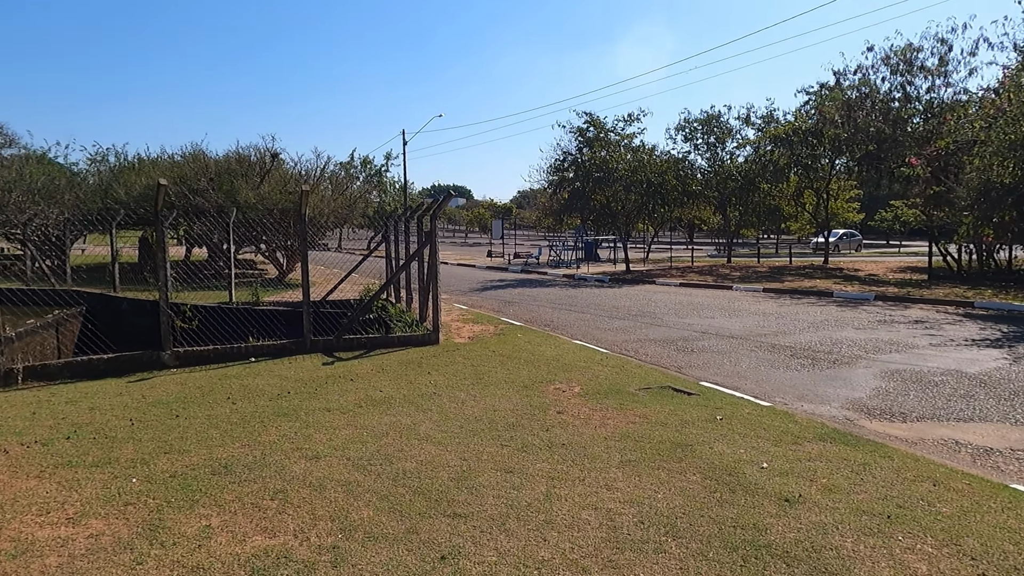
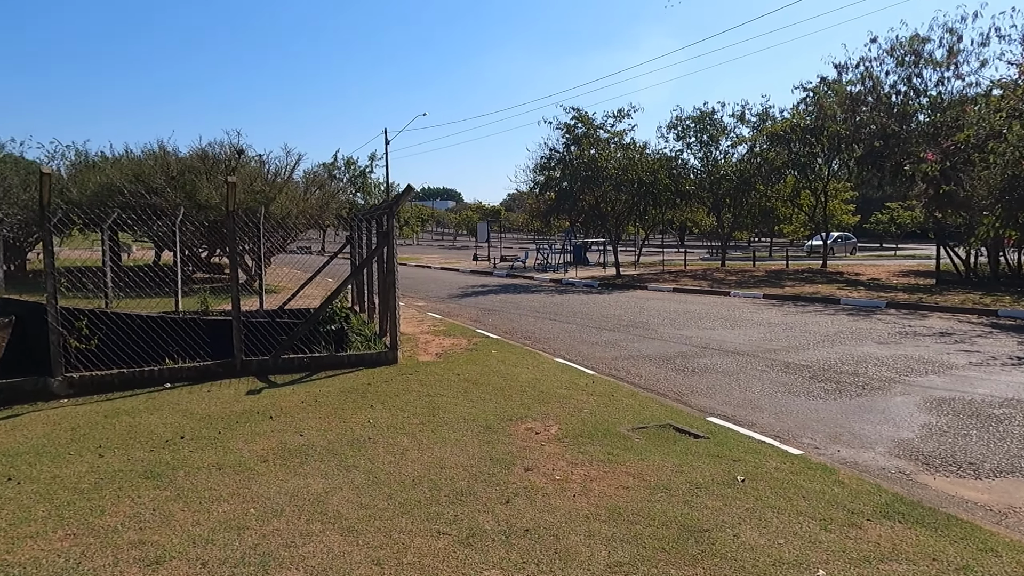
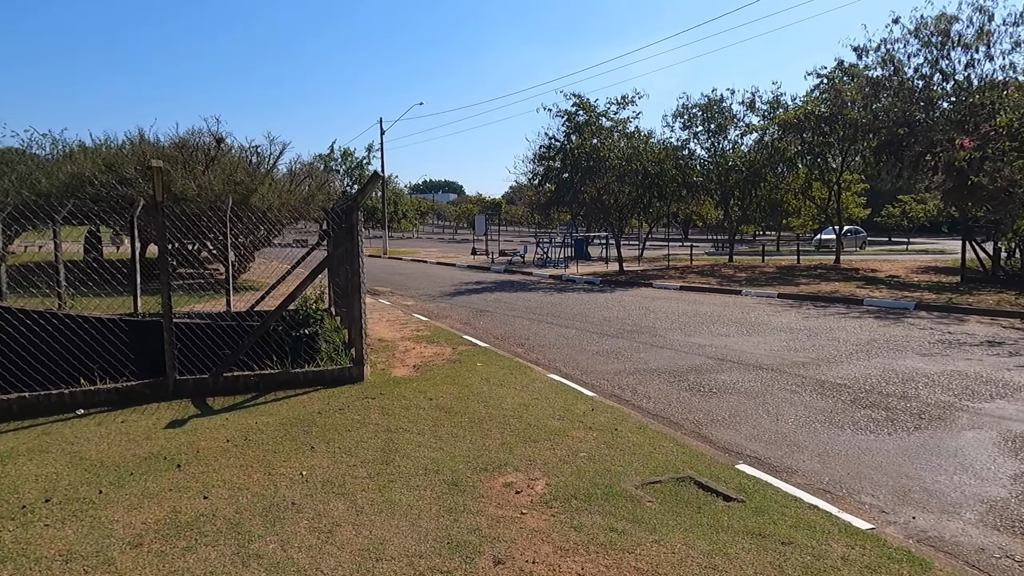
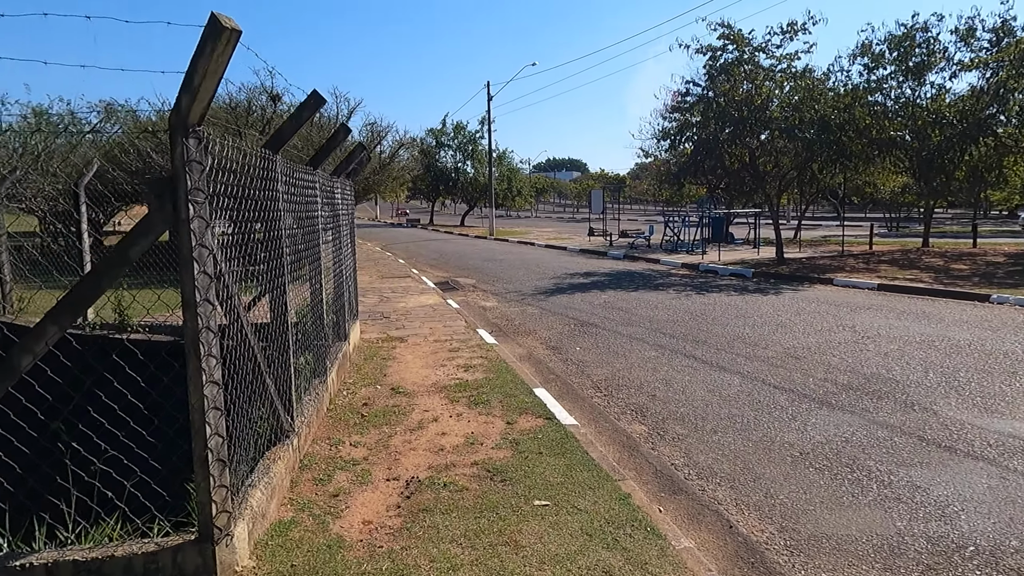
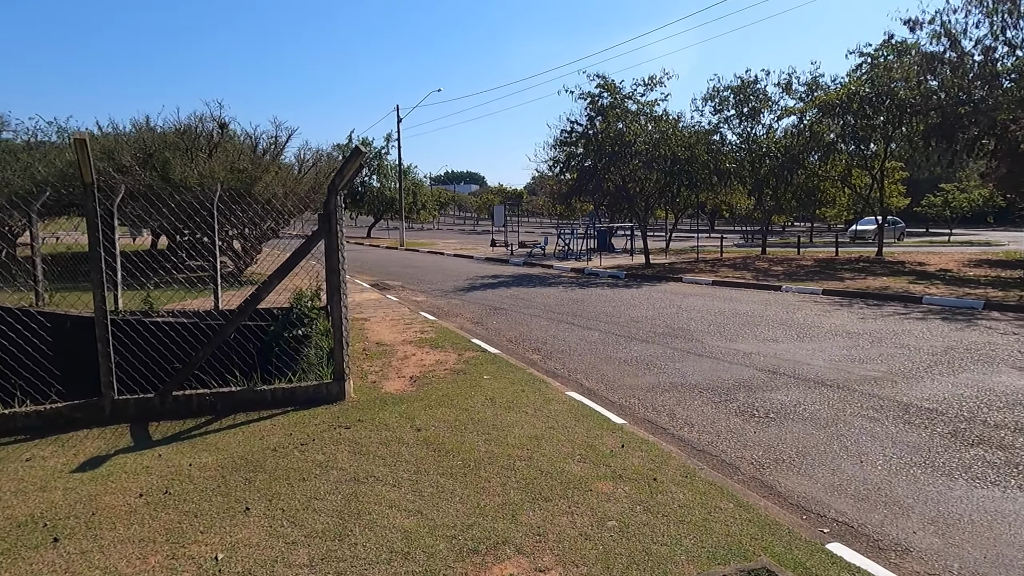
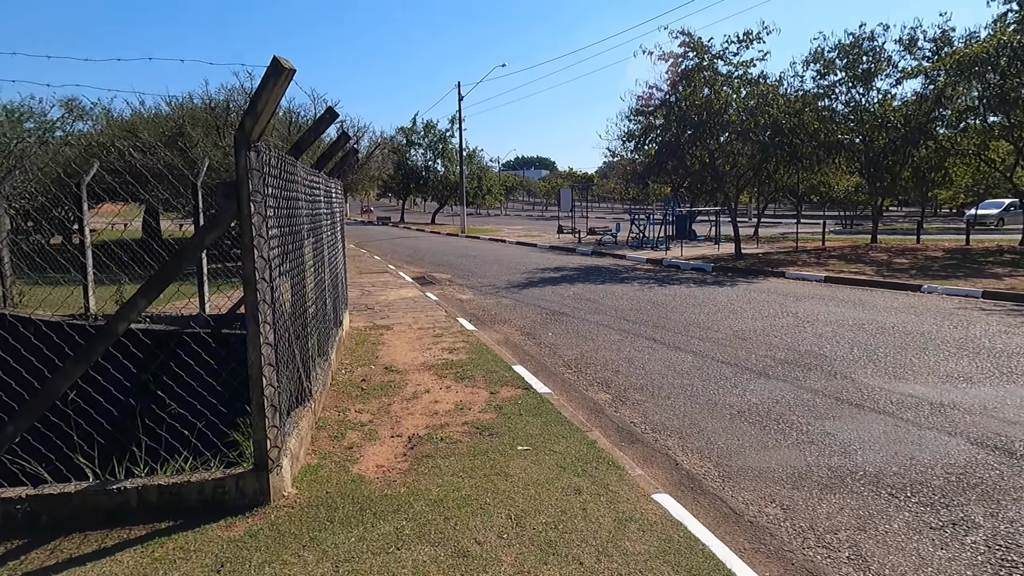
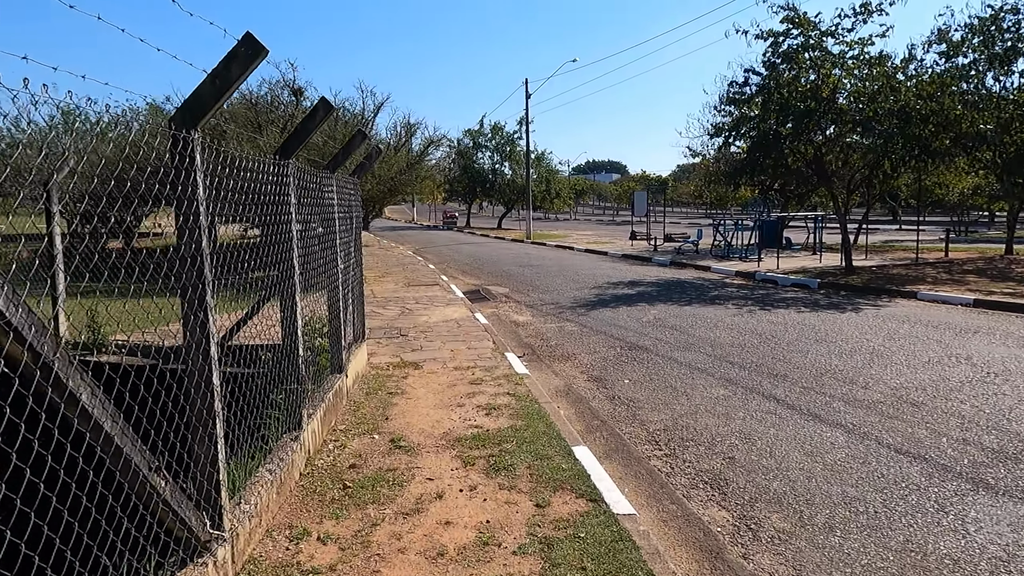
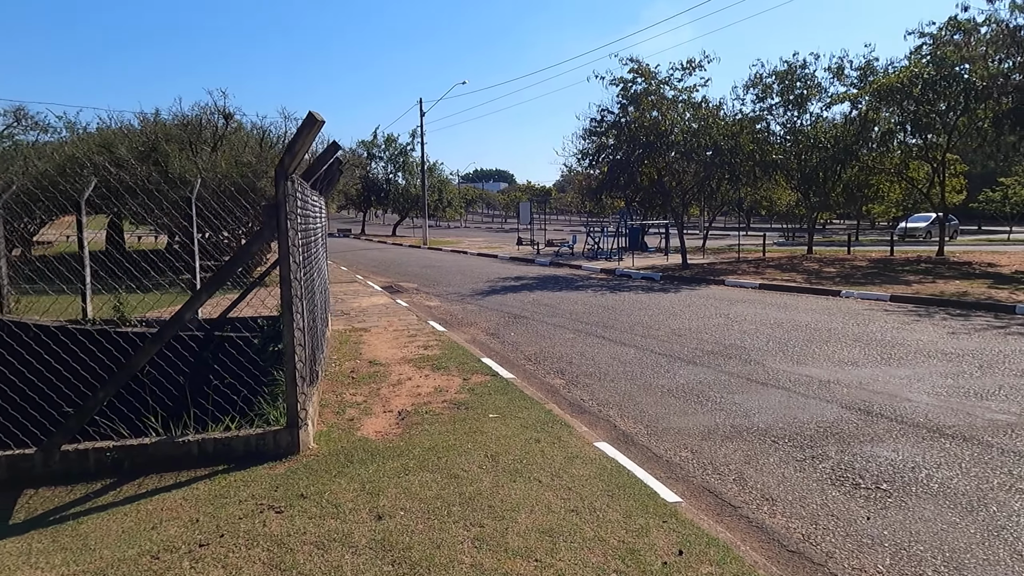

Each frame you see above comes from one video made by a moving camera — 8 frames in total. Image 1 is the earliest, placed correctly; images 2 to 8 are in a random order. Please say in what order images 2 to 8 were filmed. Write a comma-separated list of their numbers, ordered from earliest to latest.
2, 3, 5, 8, 6, 4, 7
